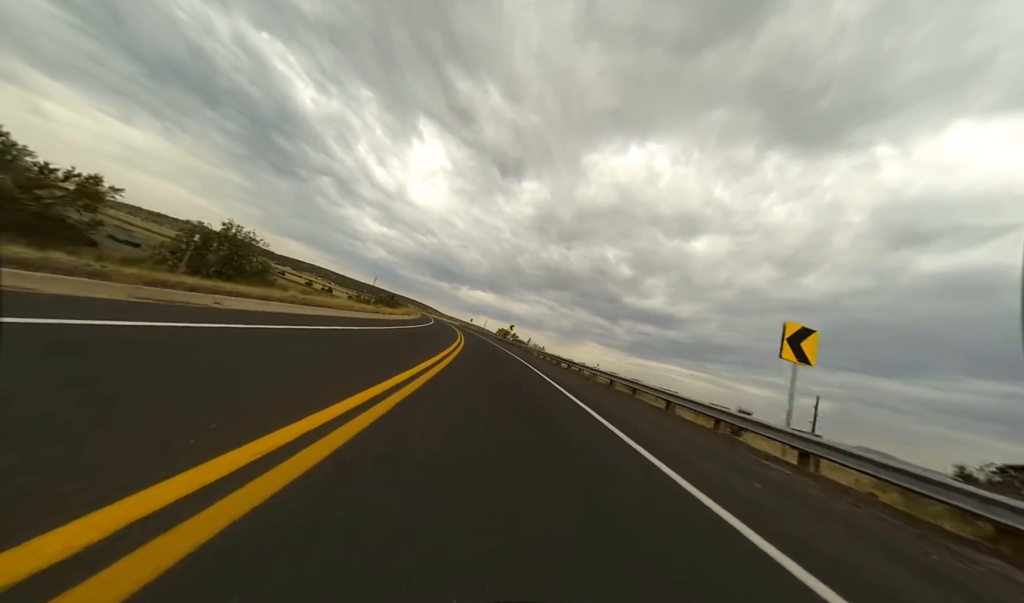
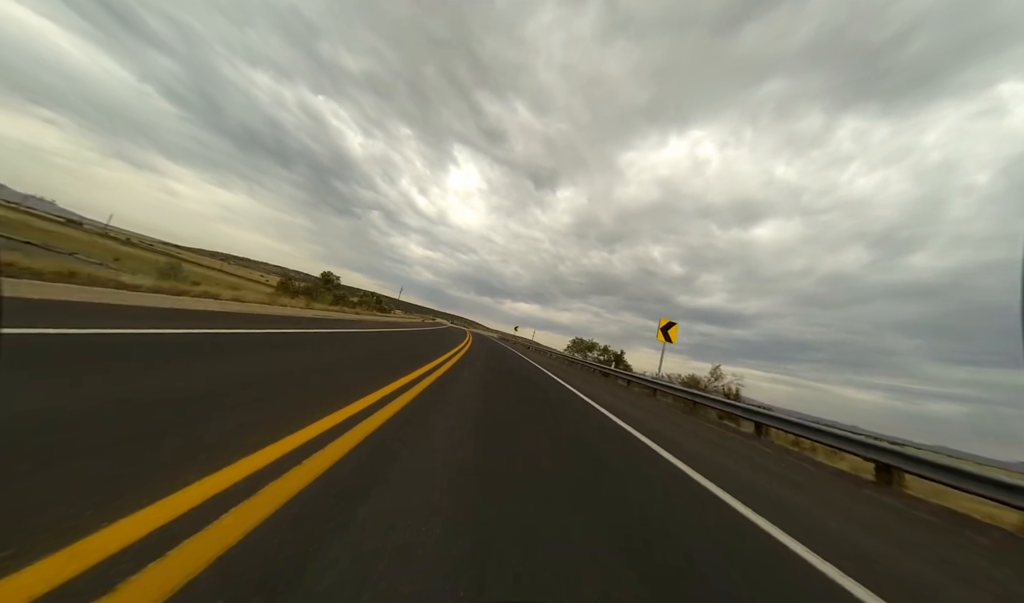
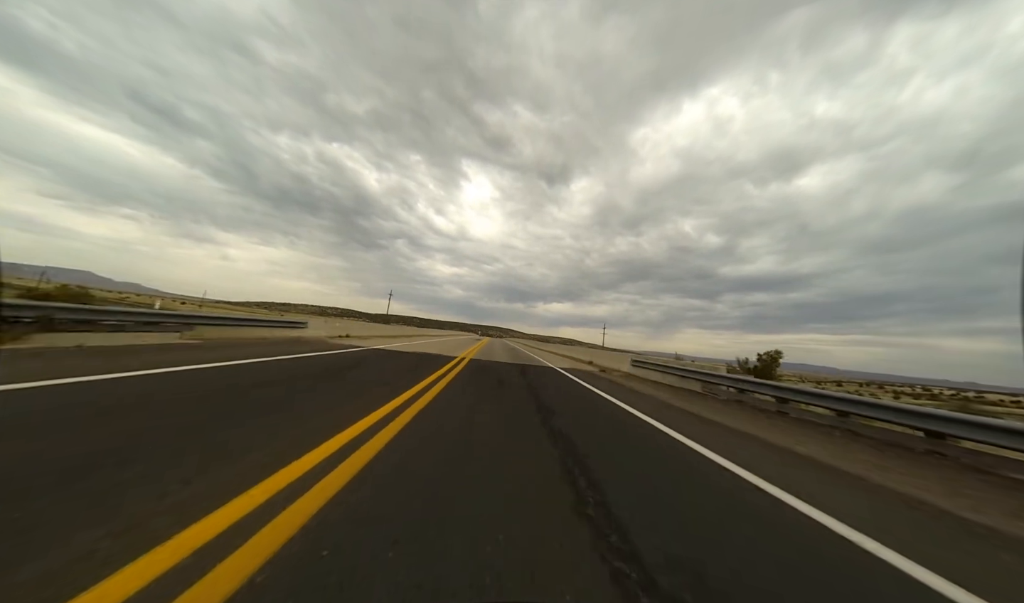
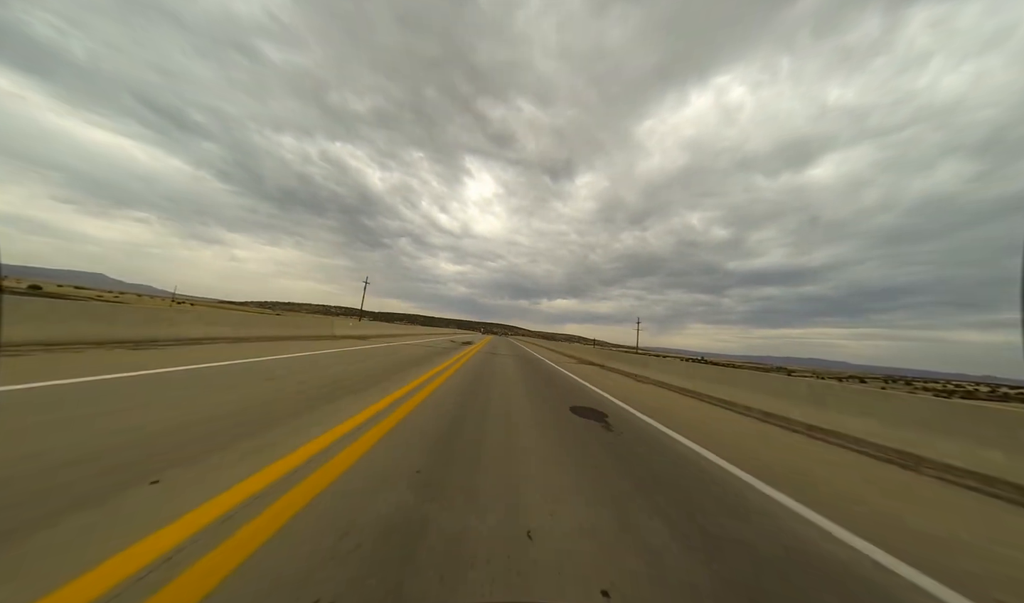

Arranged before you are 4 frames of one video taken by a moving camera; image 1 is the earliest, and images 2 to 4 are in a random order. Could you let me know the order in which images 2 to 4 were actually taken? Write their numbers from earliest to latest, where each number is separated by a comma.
2, 3, 4
